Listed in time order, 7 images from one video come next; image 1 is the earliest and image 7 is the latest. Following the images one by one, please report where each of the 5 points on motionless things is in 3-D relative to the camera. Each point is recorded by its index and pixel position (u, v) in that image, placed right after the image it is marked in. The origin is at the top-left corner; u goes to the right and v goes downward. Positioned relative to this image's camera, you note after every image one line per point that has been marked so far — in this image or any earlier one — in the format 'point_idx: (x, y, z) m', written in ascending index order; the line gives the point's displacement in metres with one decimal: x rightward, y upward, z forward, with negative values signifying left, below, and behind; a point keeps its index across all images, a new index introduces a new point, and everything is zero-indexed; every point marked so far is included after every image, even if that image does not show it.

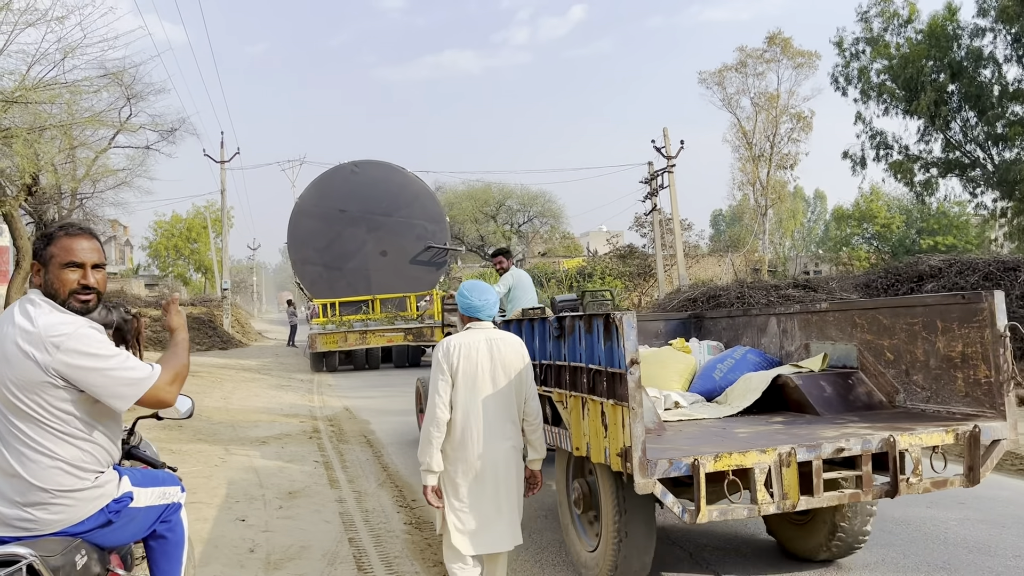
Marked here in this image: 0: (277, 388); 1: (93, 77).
0: (-5.3, -2.2, +18.6) m
1: (-8.6, +4.2, +17.2) m
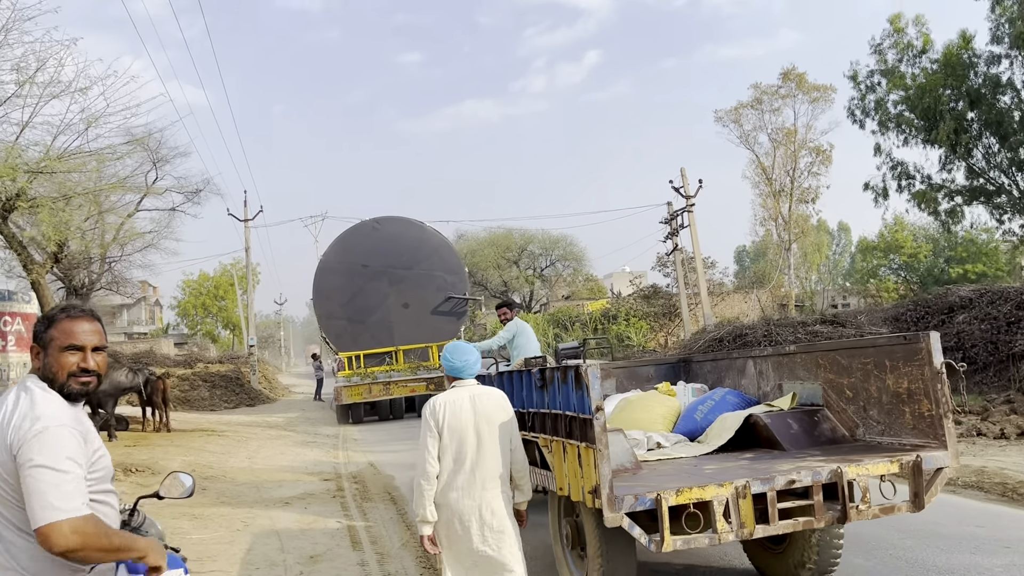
0: (-4.7, -3.4, +18.5) m
1: (-8.3, +3.0, +17.6) m
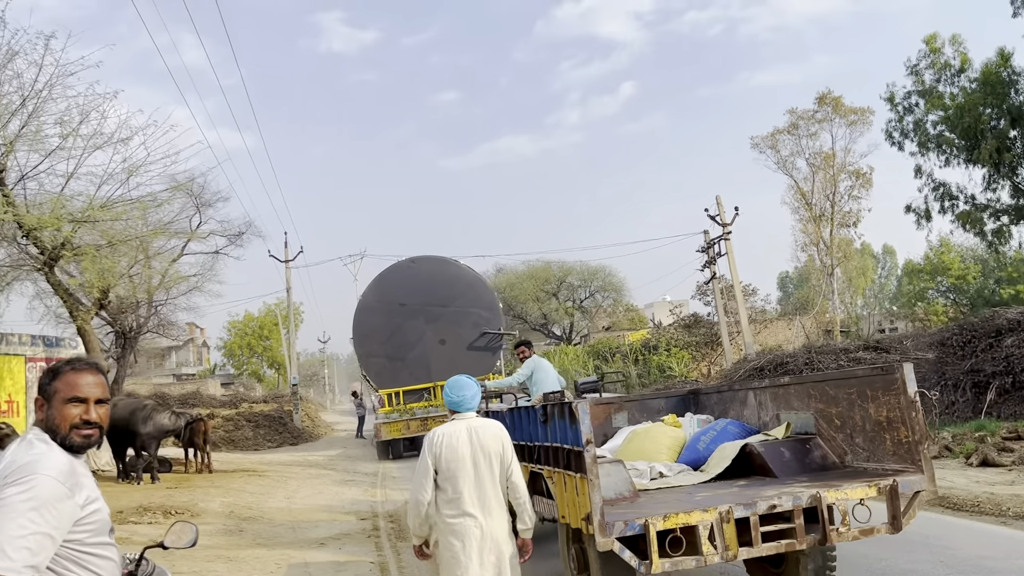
0: (-3.7, -4.3, +18.6) m
1: (-7.5, +2.1, +18.1) m
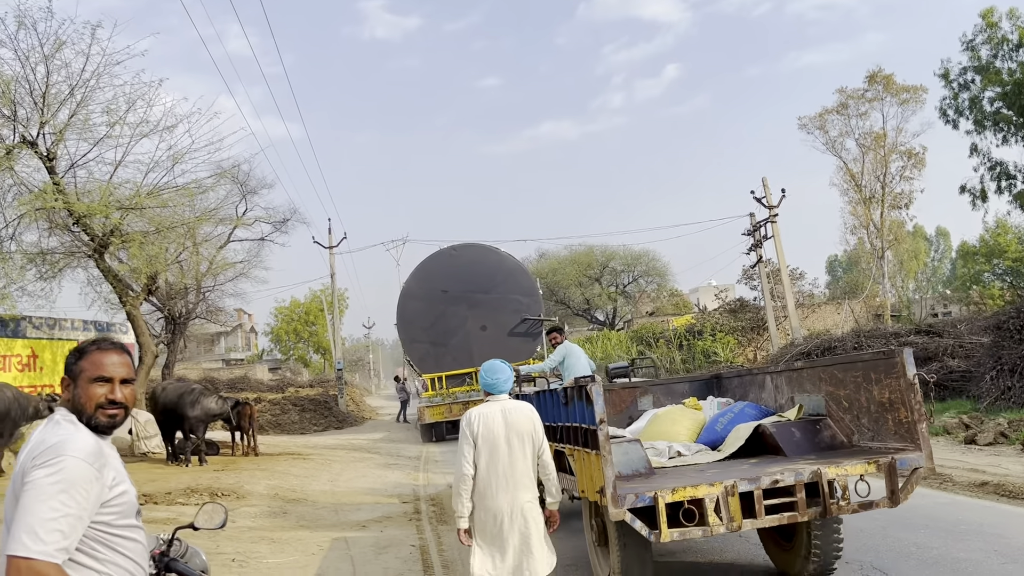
0: (-2.8, -3.9, +18.8) m
1: (-6.6, +2.4, +18.4) m
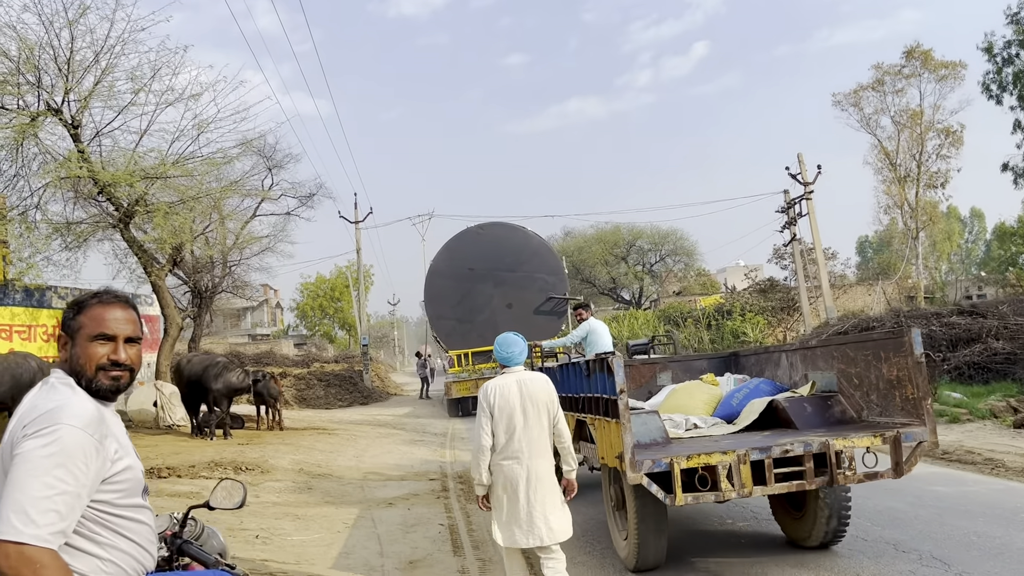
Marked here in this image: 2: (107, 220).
0: (-2.2, -3.4, +18.8) m
1: (-6.0, +2.9, +18.3) m
2: (-8.2, +1.4, +17.2) m
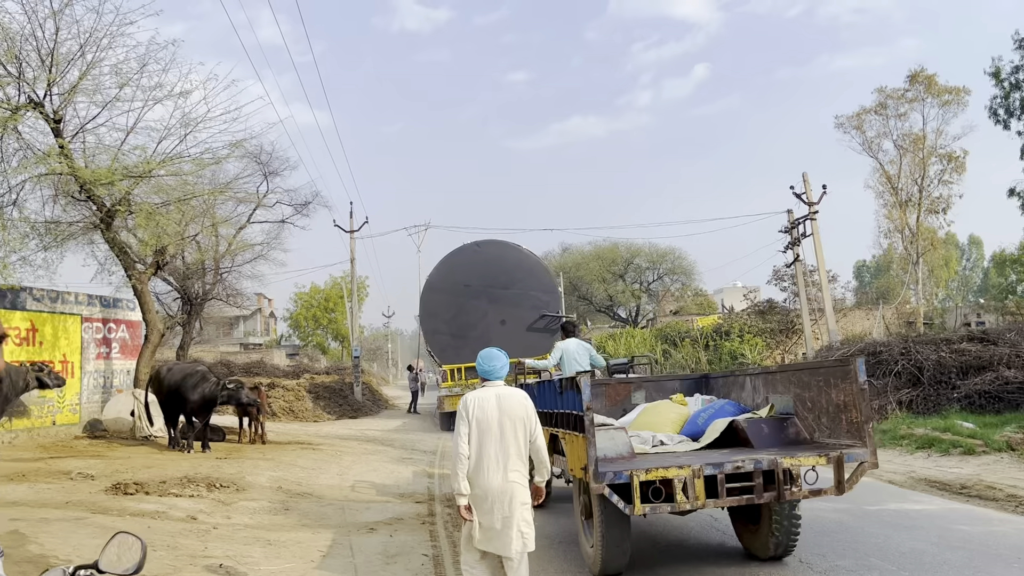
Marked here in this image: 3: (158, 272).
0: (-2.4, -3.7, +18.4) m
1: (-6.1, +2.8, +18.0) m
2: (-8.2, +1.3, +16.9) m
3: (-8.1, +0.3, +19.8) m
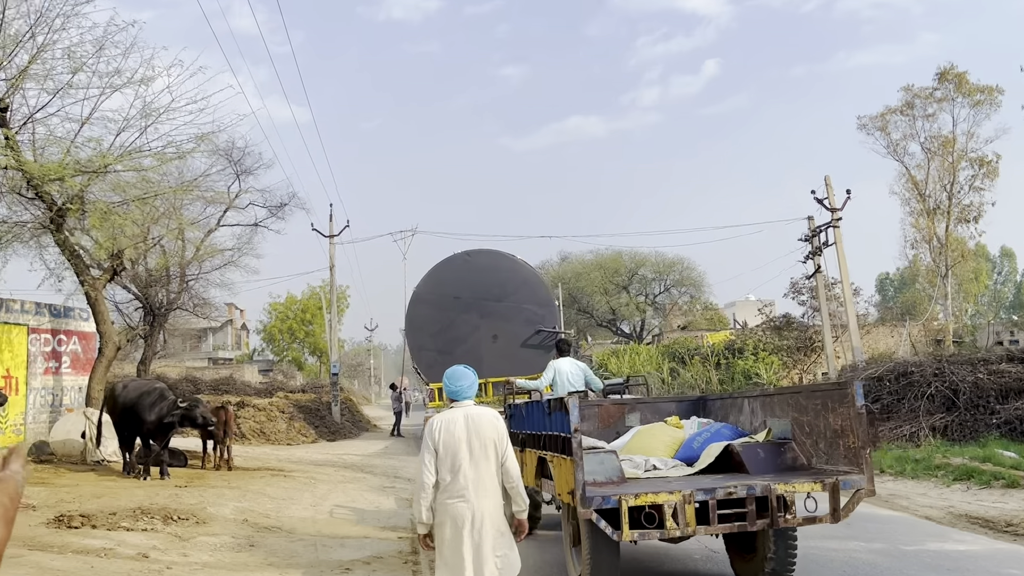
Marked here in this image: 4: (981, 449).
0: (-2.6, -3.9, +16.7) m
1: (-6.1, +2.6, +16.4) m
2: (-8.3, +1.2, +15.2) m
3: (-8.2, +0.1, +18.1) m
4: (+9.8, -3.4, +18.3) m
